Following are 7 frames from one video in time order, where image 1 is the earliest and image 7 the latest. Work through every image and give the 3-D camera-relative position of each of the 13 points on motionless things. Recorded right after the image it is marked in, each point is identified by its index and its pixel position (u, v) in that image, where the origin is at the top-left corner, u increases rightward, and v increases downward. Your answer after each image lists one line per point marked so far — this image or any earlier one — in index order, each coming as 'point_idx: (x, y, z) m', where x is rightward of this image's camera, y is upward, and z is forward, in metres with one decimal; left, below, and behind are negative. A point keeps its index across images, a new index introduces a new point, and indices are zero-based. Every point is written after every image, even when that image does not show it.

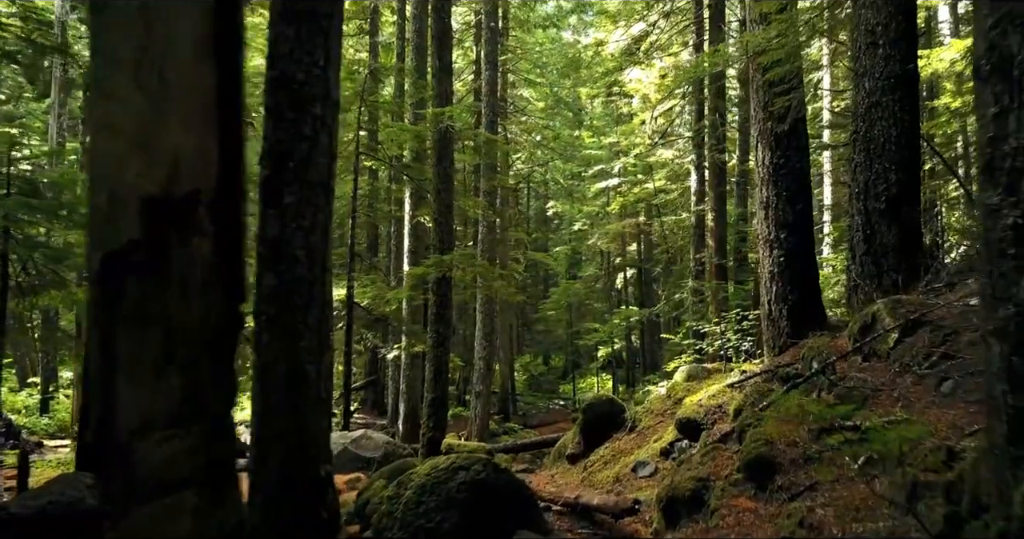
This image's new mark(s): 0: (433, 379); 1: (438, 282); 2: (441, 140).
0: (-1.2, -1.7, +10.0) m
1: (-1.2, -0.2, +10.1) m
2: (-1.2, +2.1, +10.4) m
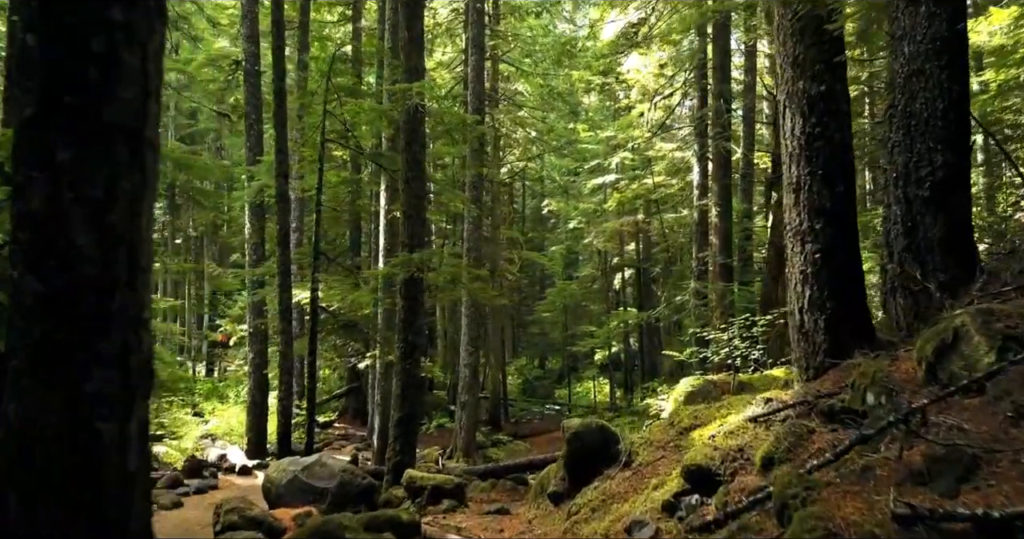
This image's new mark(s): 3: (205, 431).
0: (-1.5, -1.7, +8.7) m
1: (-1.5, -0.2, +8.8) m
2: (-1.5, +2.1, +9.1) m
3: (-7.2, -3.8, +15.1) m
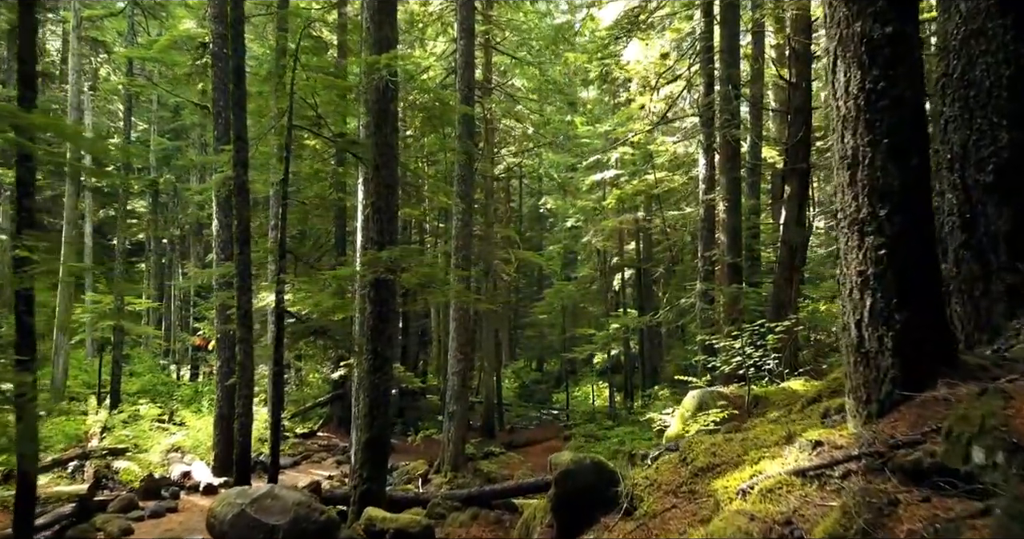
0: (-1.7, -1.7, +7.6) m
1: (-1.6, -0.2, +7.7) m
2: (-1.7, +2.1, +8.0) m
3: (-7.4, -3.8, +14.0) m
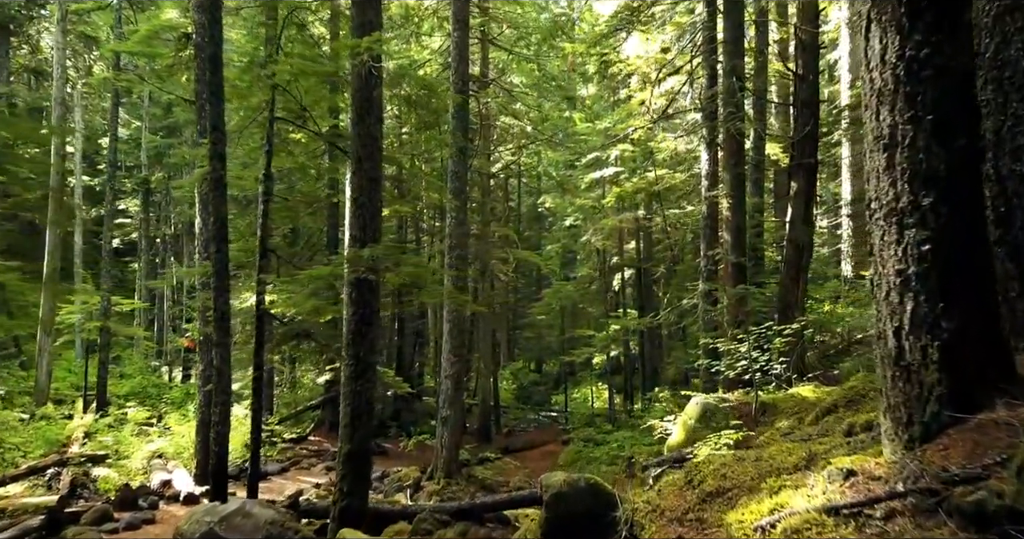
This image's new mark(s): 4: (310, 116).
0: (-1.8, -1.7, +7.1) m
1: (-1.7, -0.2, +7.2) m
2: (-1.8, +2.1, +7.5) m
3: (-7.5, -3.8, +13.5) m
4: (-3.4, +2.6, +10.8) m
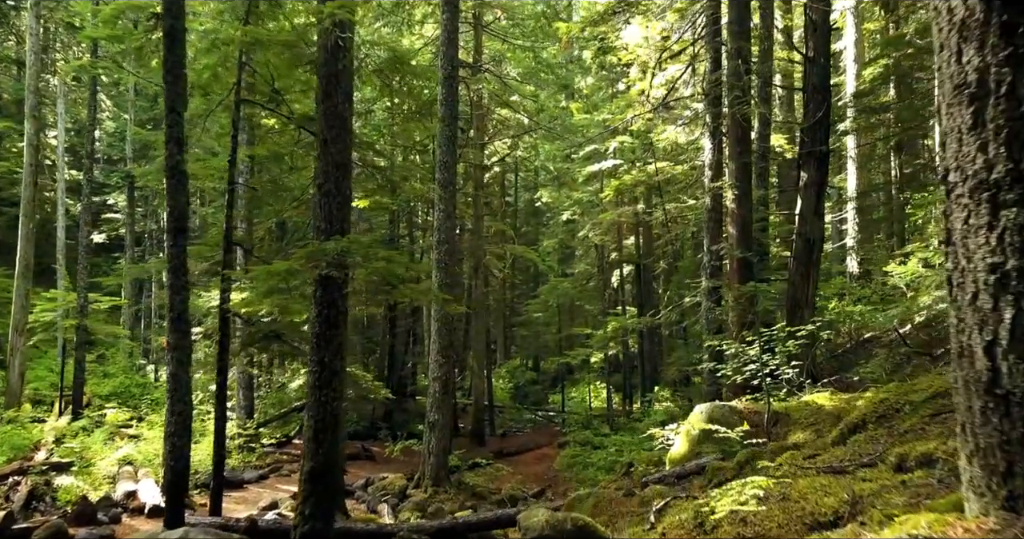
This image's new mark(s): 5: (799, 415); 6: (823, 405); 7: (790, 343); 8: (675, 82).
0: (-2.0, -1.7, +6.3) m
1: (-1.9, -0.2, +6.4) m
2: (-1.9, +2.2, +6.7) m
3: (-7.7, -3.7, +12.7) m
4: (-3.5, +2.6, +10.0) m
5: (+3.3, -1.6, +7.3) m
6: (+3.5, -1.5, +7.3) m
7: (+3.5, -0.9, +8.1) m
8: (+3.9, +4.5, +15.3) m
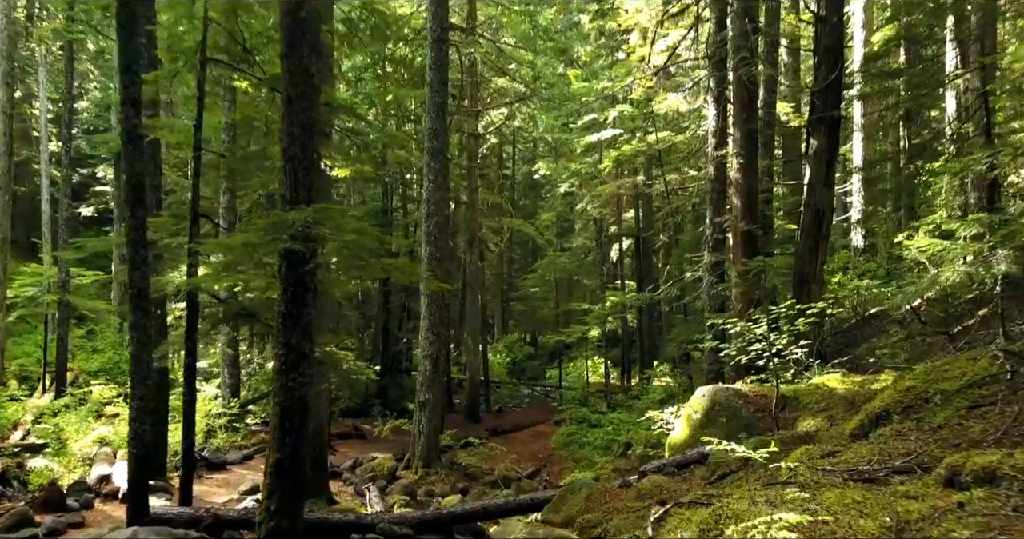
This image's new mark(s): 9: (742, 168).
0: (-2.1, -1.4, +5.8) m
1: (-2.0, +0.1, +5.8) m
2: (-2.0, +2.4, +6.0) m
3: (-7.8, -3.2, +12.2) m
4: (-3.7, +3.0, +9.3) m
5: (+3.1, -1.4, +6.8) m
6: (+3.4, -1.3, +6.8) m
7: (+3.4, -0.6, +7.6) m
8: (+3.7, +5.1, +14.5) m
9: (+4.1, +1.8, +11.3) m
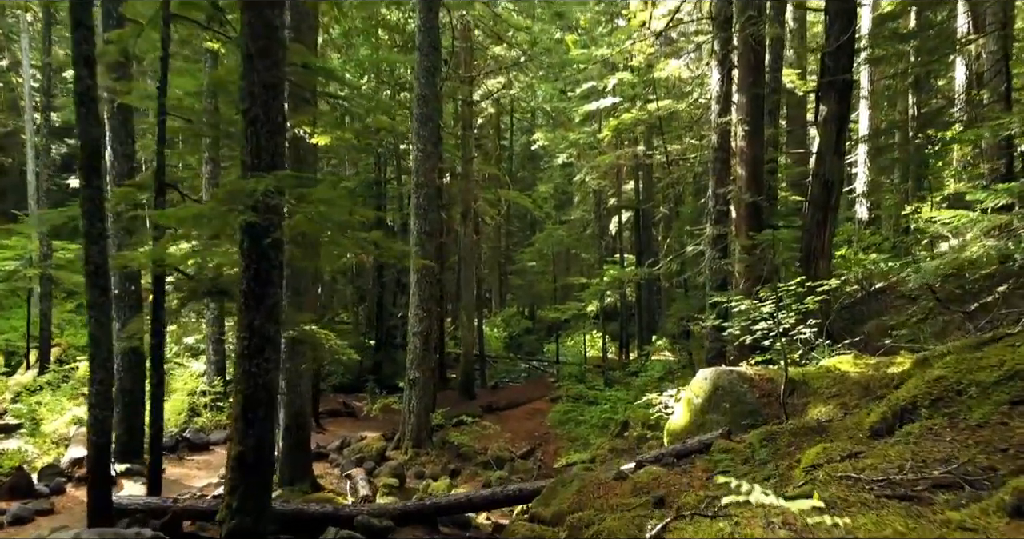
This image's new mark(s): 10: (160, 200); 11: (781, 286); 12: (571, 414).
0: (-2.2, -1.2, +5.3) m
1: (-2.2, +0.3, +5.3) m
2: (-2.2, +2.6, +5.4) m
3: (-8.0, -2.7, +11.8) m
4: (-3.8, +3.4, +8.6) m
5: (+3.0, -1.1, +6.3) m
6: (+3.3, -1.0, +6.3) m
7: (+3.3, -0.3, +7.1) m
8: (+3.6, +5.6, +13.7) m
9: (+3.9, +2.2, +10.7) m
10: (-4.1, +0.8, +7.5) m
11: (+3.2, -0.2, +7.8) m
12: (+1.4, -3.3, +14.9) m
